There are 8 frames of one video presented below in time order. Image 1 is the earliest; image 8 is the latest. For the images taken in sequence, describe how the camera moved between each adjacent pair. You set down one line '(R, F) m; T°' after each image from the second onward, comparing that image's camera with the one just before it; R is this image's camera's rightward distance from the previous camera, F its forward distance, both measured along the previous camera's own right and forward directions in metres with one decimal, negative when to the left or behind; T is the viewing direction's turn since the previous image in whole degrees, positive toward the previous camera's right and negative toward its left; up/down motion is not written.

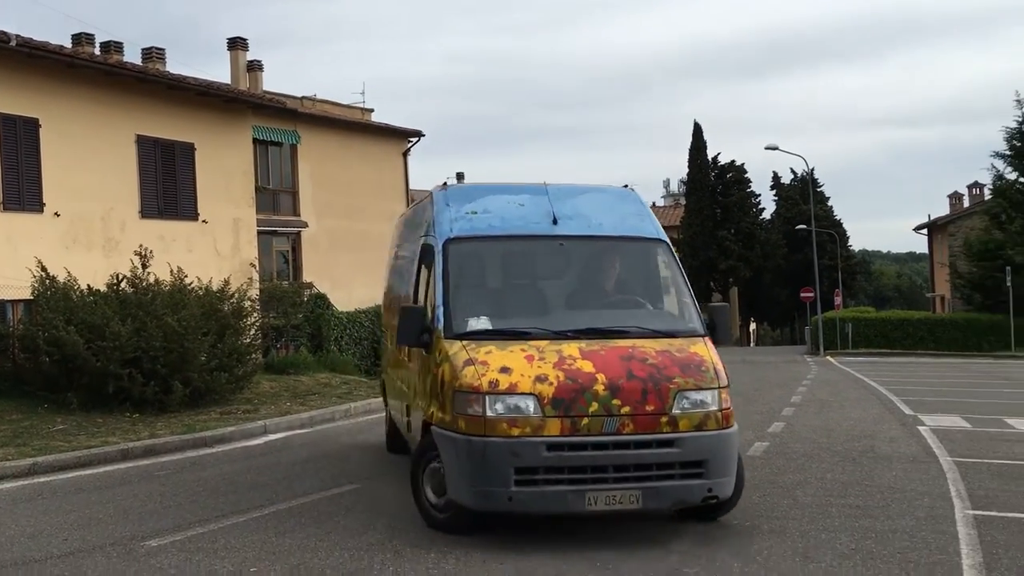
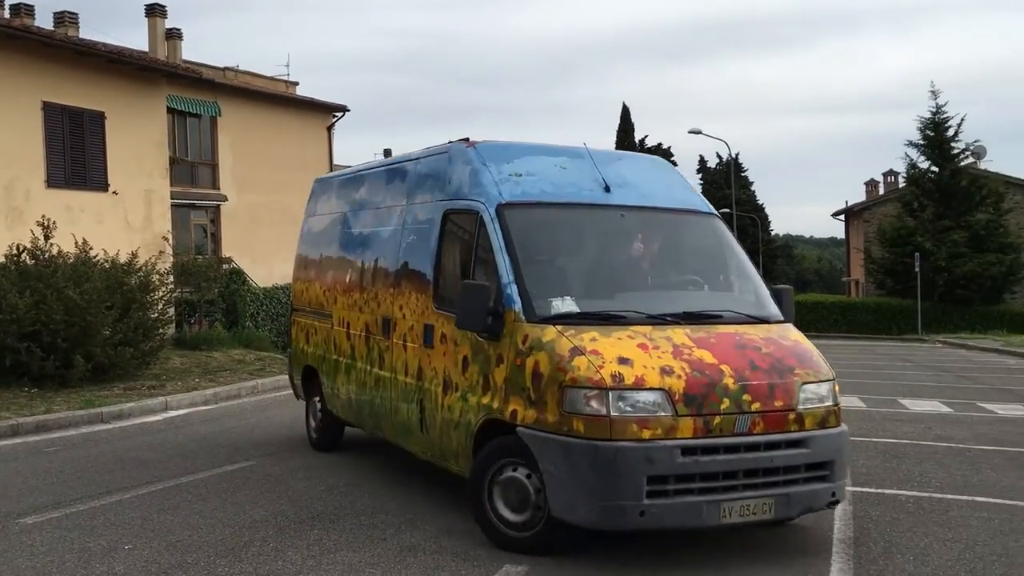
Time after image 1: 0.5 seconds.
(+0.1, 0.0) m; +4°
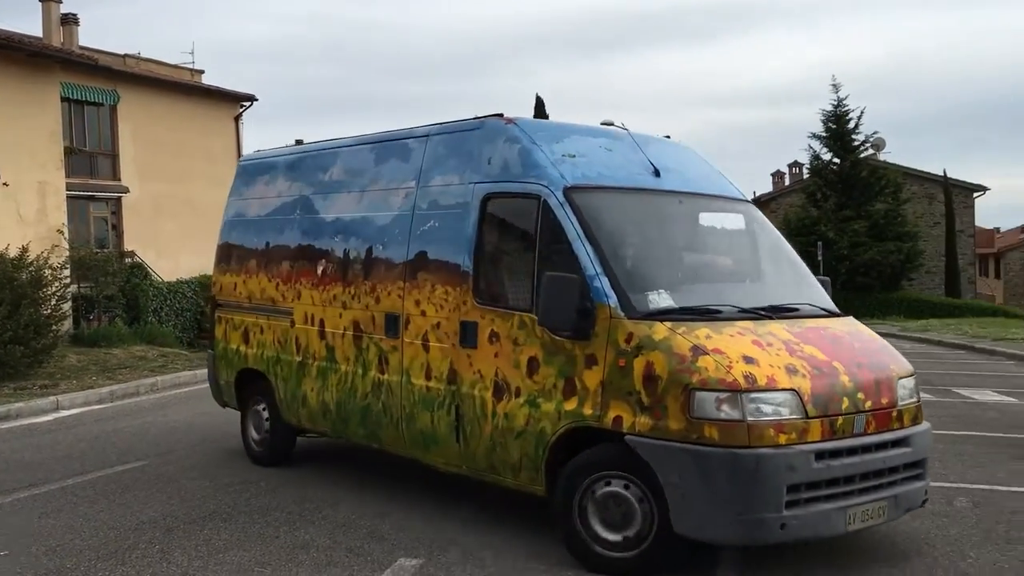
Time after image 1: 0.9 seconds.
(+0.1, 0.0) m; +5°
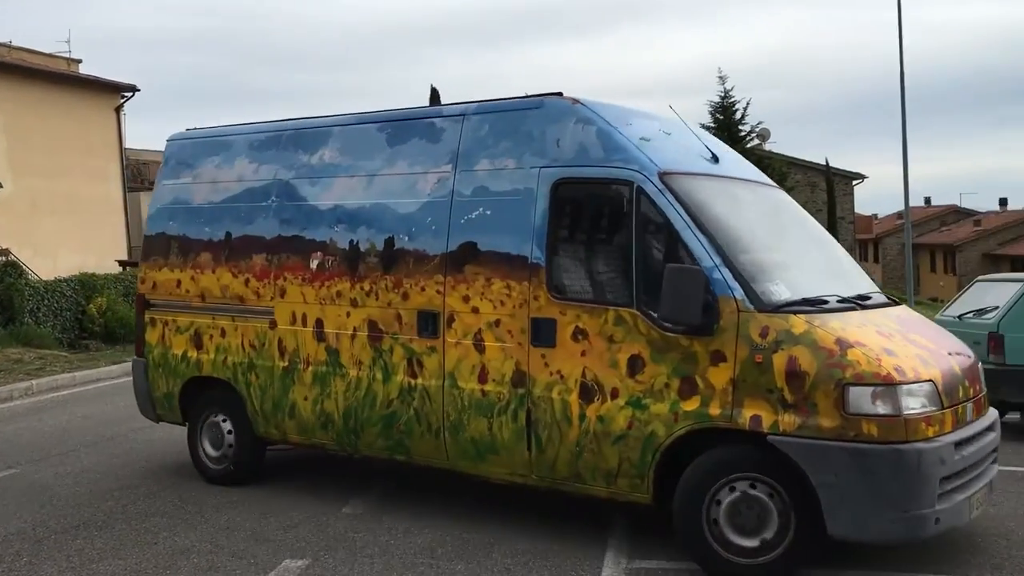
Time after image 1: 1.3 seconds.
(-1.6, +0.7) m; +14°
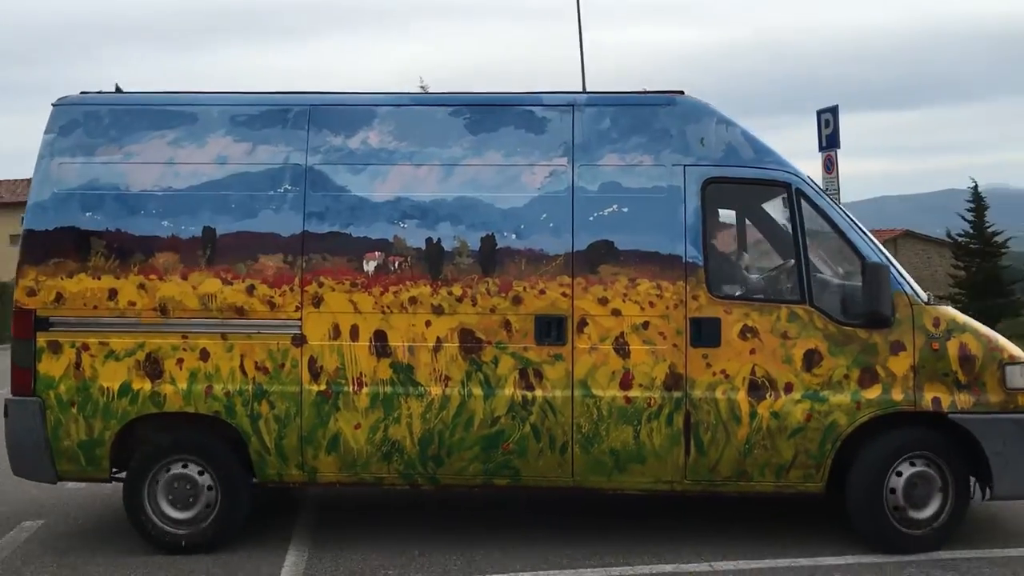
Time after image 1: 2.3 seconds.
(-3.4, +1.4) m; +33°
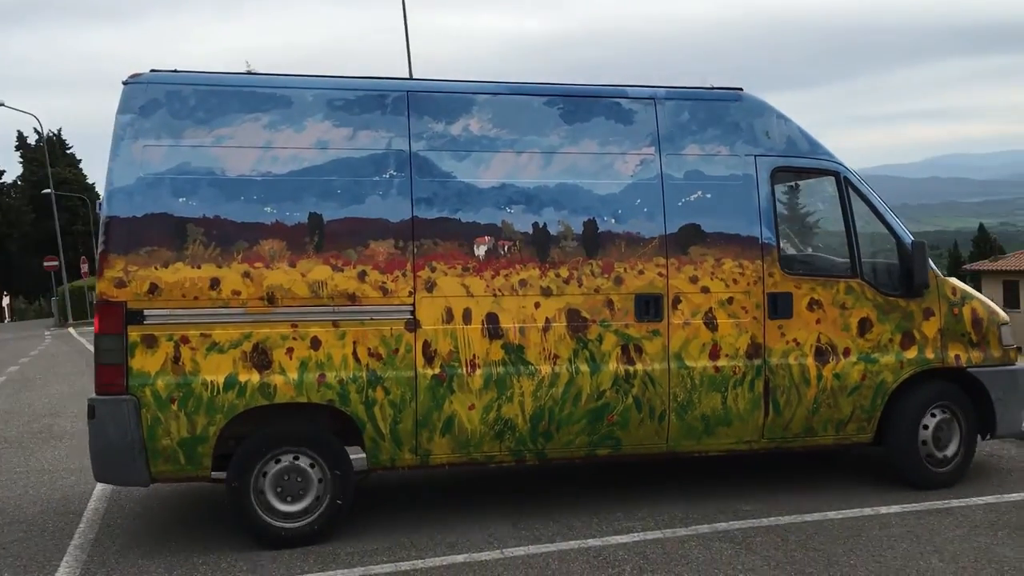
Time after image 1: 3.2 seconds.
(-2.0, 0.0) m; +15°
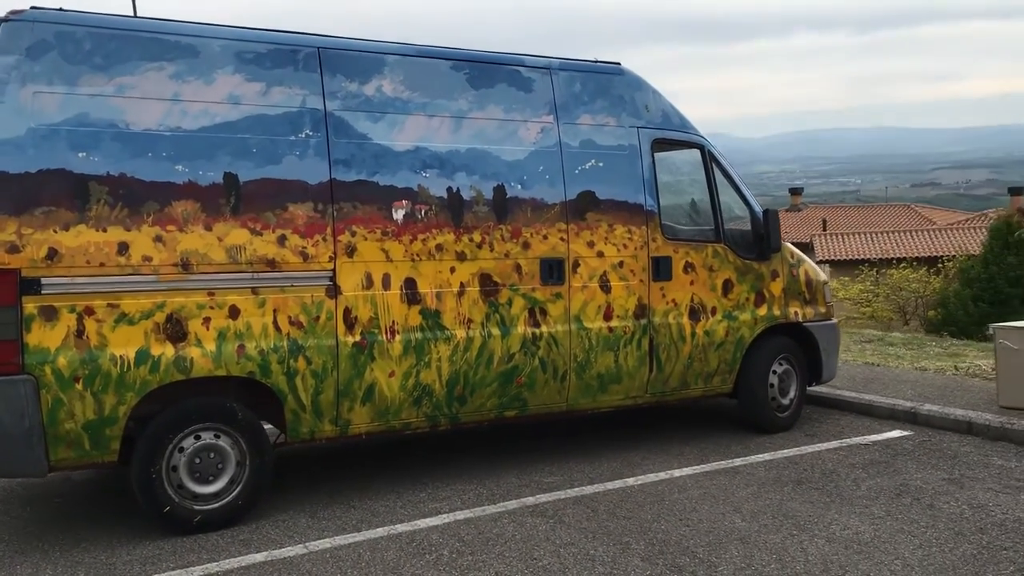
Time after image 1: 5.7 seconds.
(-1.2, +0.2) m; +17°
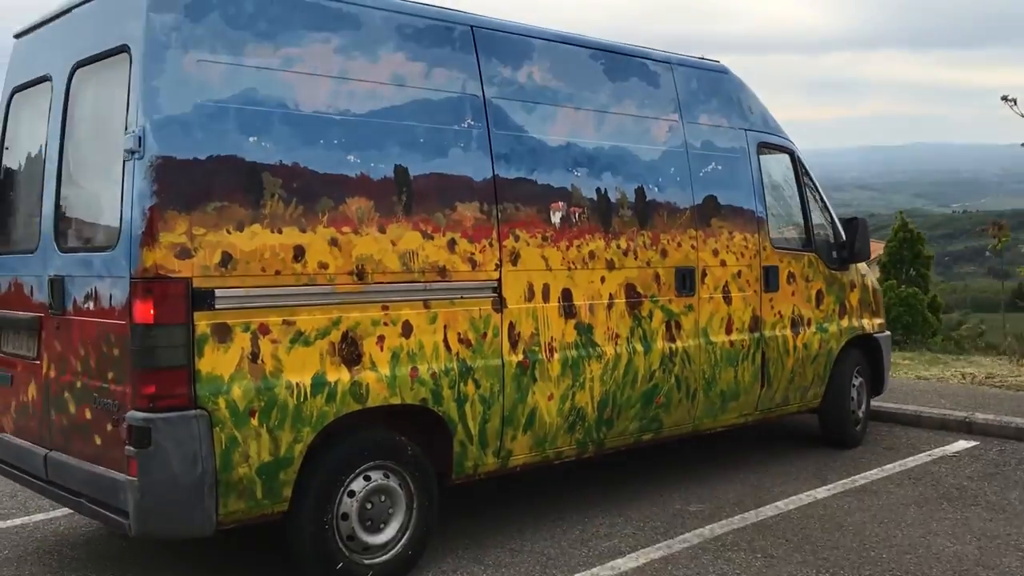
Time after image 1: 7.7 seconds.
(-1.7, +0.7) m; +12°
